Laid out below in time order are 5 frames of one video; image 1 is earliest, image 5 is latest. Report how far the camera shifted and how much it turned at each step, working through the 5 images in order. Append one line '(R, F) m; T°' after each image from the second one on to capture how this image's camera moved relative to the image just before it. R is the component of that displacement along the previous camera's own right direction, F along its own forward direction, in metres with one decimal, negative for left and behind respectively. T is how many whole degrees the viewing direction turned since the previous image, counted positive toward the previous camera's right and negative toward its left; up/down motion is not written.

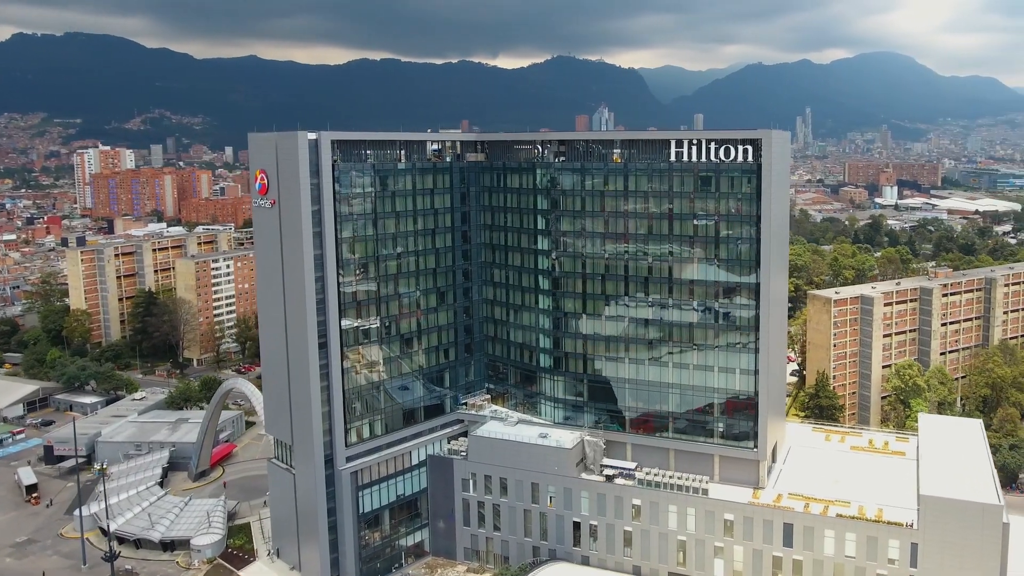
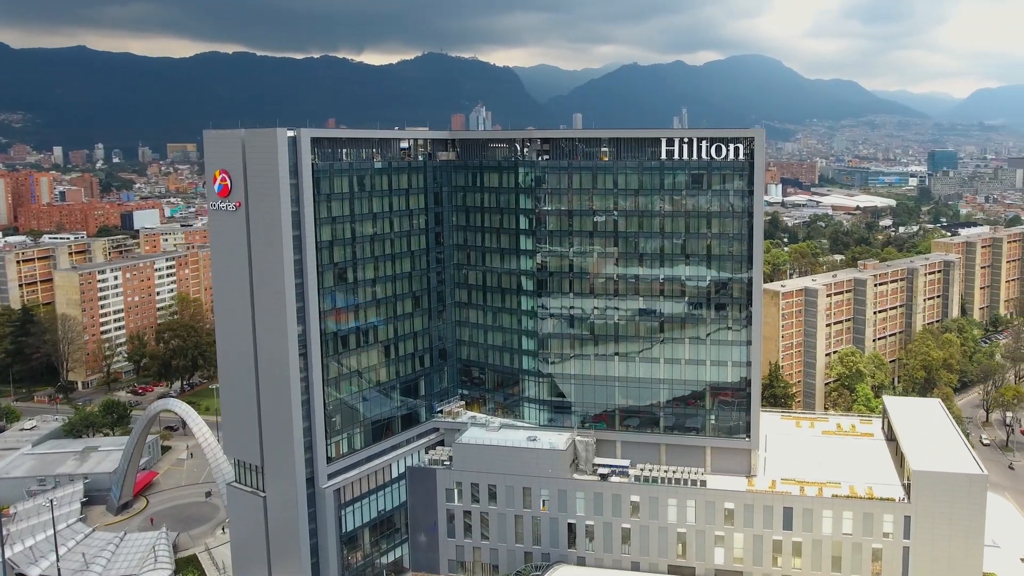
(-9.3, +2.0) m; +10°
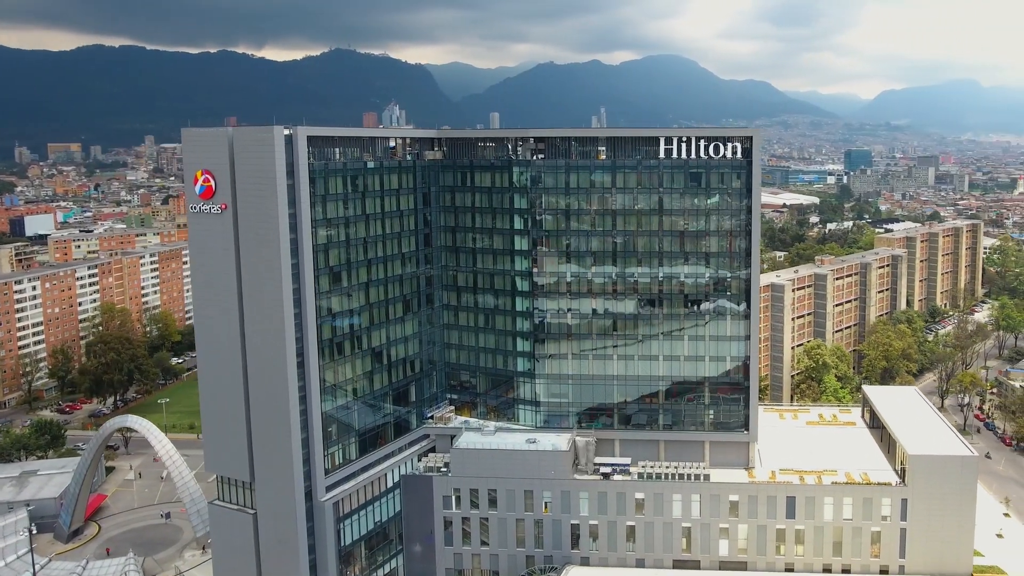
(-6.7, +1.2) m; +7°
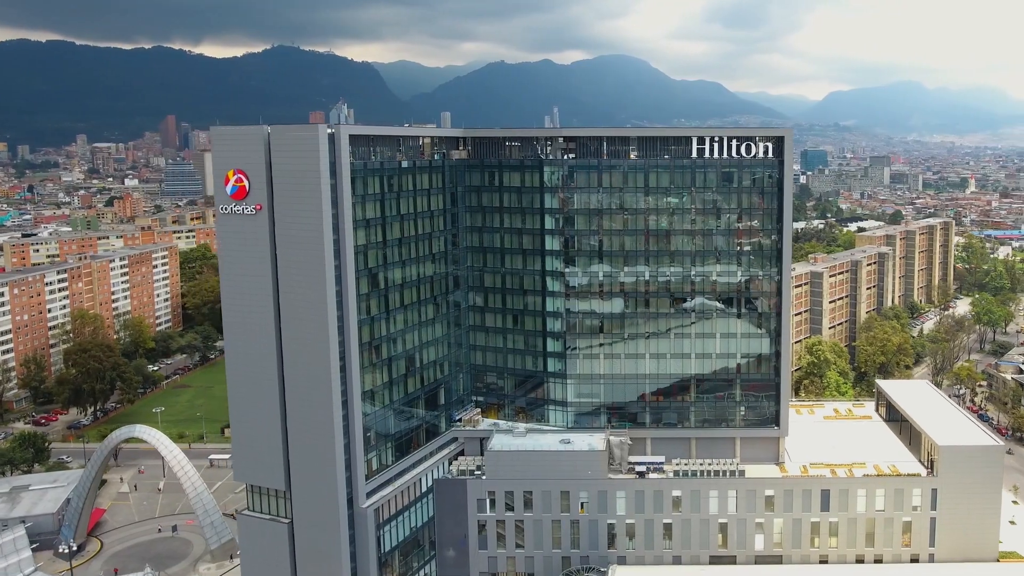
(-6.6, +0.4) m; +4°
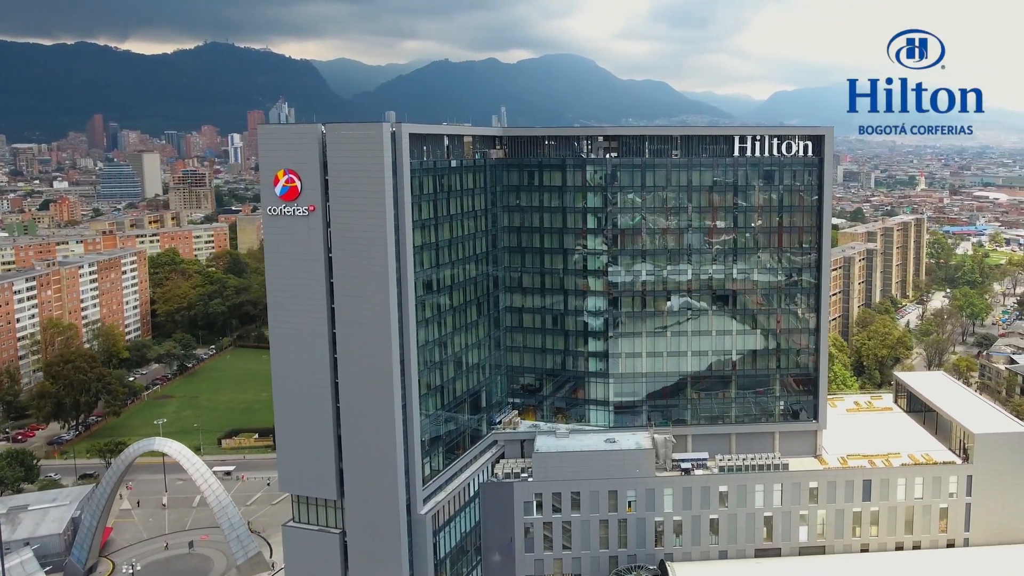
(-7.8, +0.7) m; +5°
